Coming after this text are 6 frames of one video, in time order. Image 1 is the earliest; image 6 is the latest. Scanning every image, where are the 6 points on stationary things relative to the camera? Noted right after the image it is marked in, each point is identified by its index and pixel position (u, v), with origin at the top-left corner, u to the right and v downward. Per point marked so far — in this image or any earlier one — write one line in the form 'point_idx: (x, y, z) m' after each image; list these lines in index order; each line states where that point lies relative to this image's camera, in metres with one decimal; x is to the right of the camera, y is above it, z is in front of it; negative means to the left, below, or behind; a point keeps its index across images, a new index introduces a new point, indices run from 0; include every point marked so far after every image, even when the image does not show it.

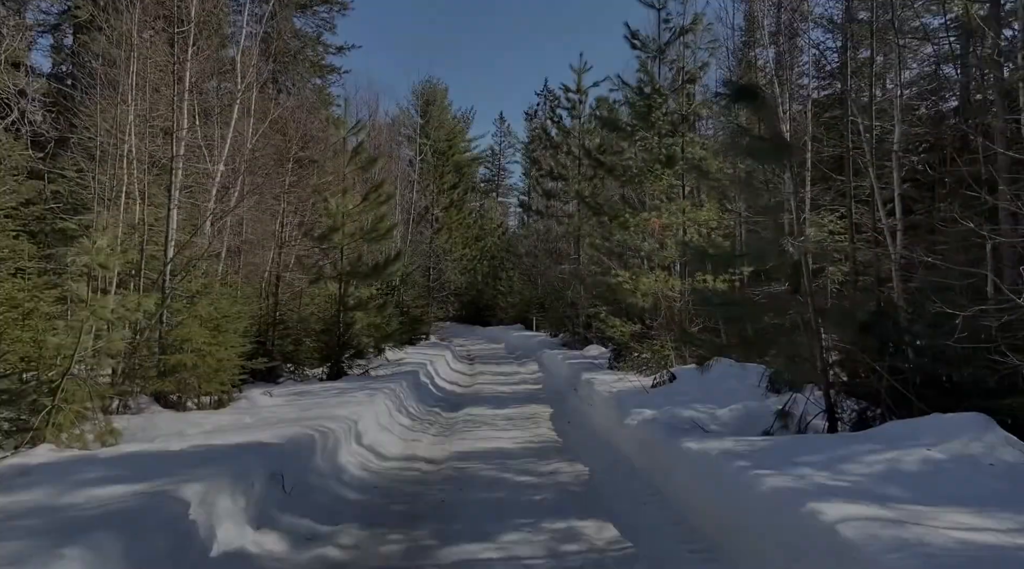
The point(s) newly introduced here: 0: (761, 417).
0: (+2.7, -1.4, +9.5) m
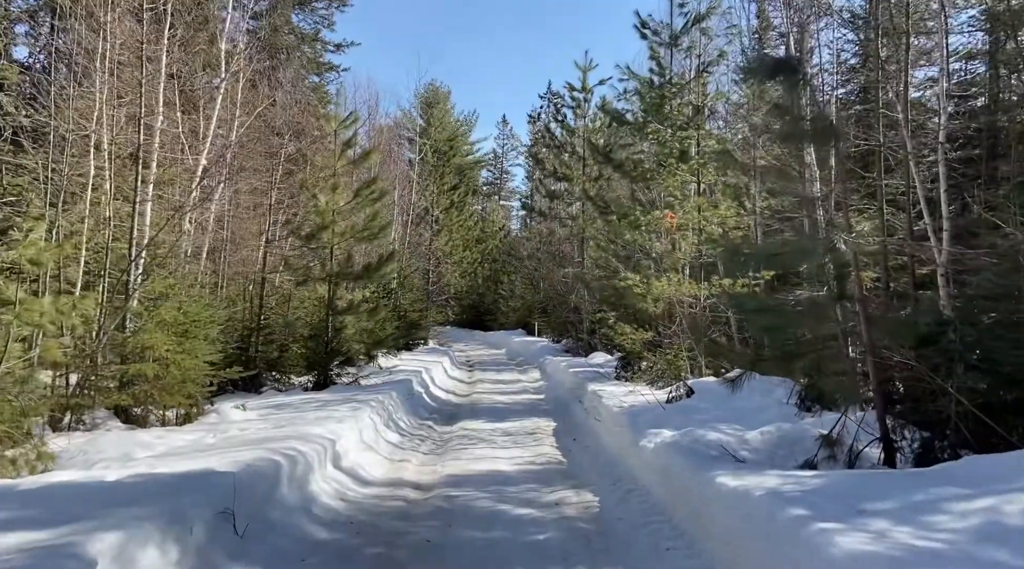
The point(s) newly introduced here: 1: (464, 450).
0: (+2.7, -1.5, +8.3) m
1: (-0.6, -2.2, +12.1) m
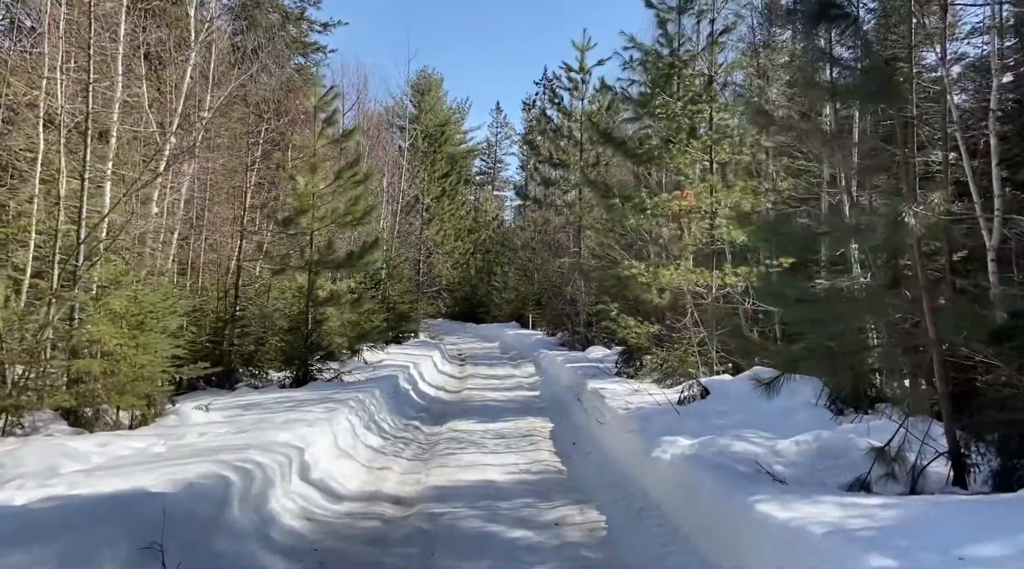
0: (+2.6, -1.4, +7.1) m
1: (-0.7, -2.1, +10.9) m
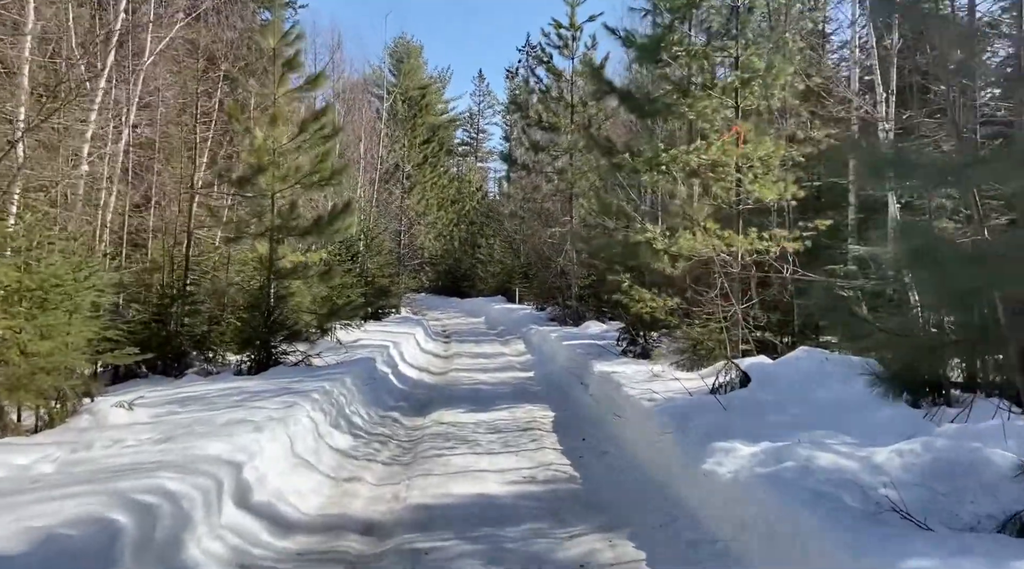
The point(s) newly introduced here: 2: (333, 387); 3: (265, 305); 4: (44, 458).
0: (+2.7, -1.1, +5.2) m
1: (-0.7, -1.7, +8.9) m
2: (-2.1, -1.2, +10.4) m
3: (-3.7, -0.3, +13.4) m
4: (-3.4, -1.2, +6.4) m
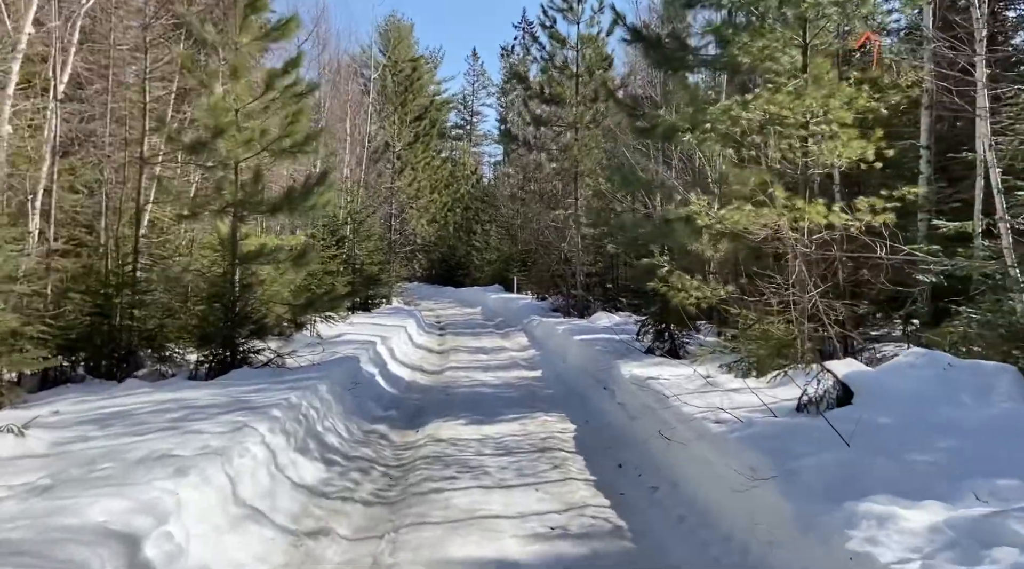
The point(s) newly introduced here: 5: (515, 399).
0: (+2.9, -1.0, +3.1) m
1: (-0.6, -1.6, +6.8) m
2: (-2.0, -1.0, +8.3) m
3: (-3.6, -0.1, +11.2) m
4: (-3.2, -1.1, +4.3) m
5: (0.0, -1.5, +11.4) m
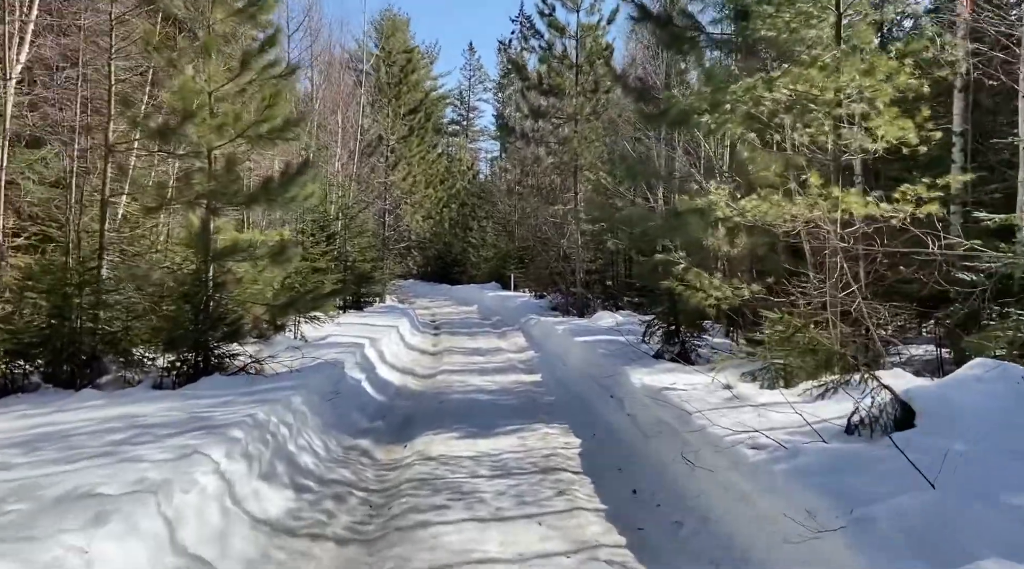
0: (+2.9, -1.0, +2.1) m
1: (-0.6, -1.6, +5.8) m
2: (-2.0, -1.0, +7.3) m
3: (-3.6, -0.1, +10.2) m
4: (-3.2, -1.1, +3.3) m
5: (0.0, -1.5, +10.5) m
